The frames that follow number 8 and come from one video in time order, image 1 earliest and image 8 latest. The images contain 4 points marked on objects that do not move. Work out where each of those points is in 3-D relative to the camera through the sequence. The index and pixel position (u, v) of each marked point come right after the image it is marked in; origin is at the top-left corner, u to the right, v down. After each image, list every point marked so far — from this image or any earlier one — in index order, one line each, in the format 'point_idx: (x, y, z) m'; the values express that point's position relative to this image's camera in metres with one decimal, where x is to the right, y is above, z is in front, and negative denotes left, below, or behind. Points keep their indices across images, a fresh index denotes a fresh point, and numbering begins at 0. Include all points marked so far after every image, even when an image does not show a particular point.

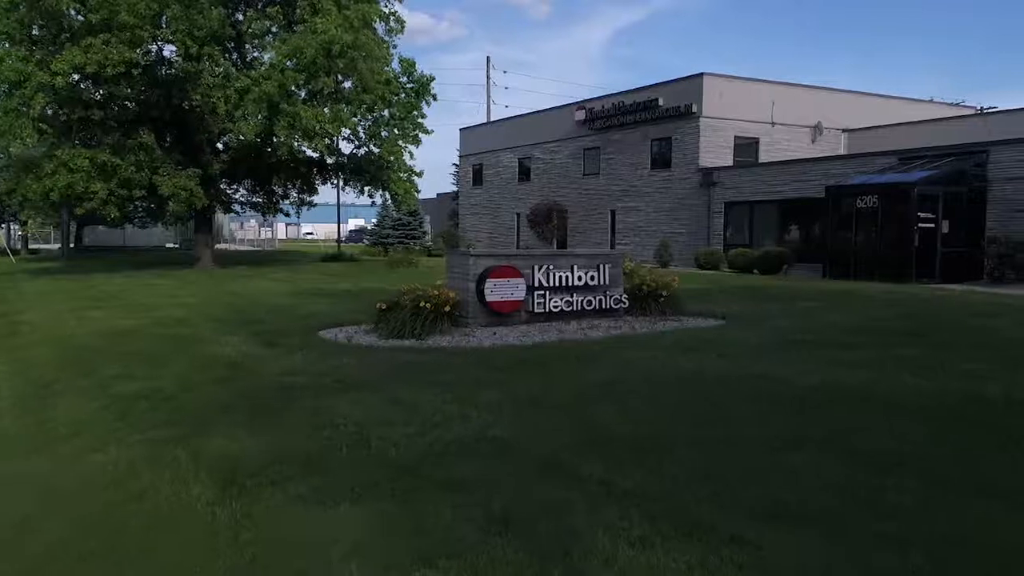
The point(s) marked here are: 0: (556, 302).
0: (+0.6, -0.2, +11.4) m
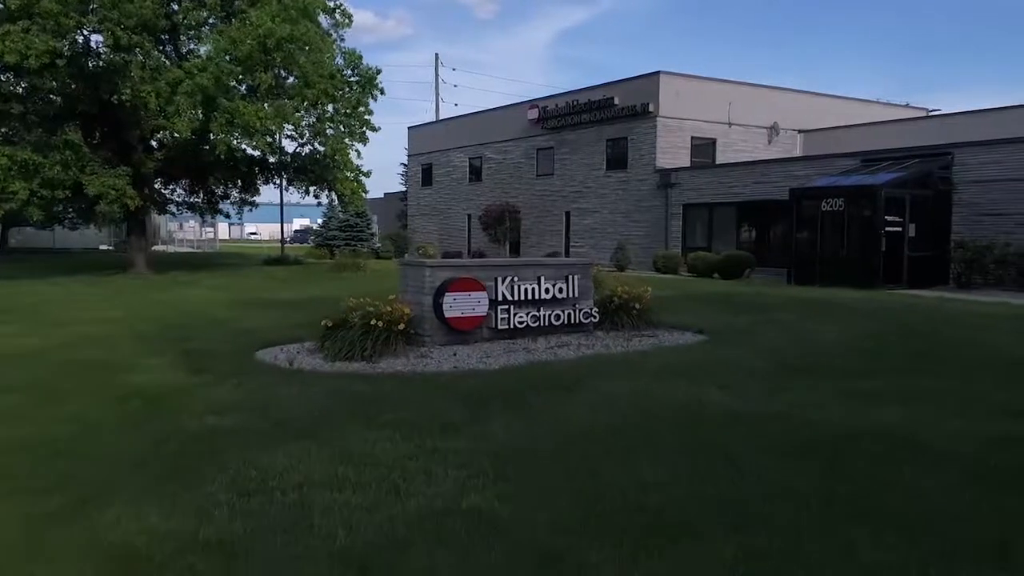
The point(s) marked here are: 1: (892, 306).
0: (+0.1, -0.3, +10.4) m
1: (+6.5, -0.3, +15.3) m
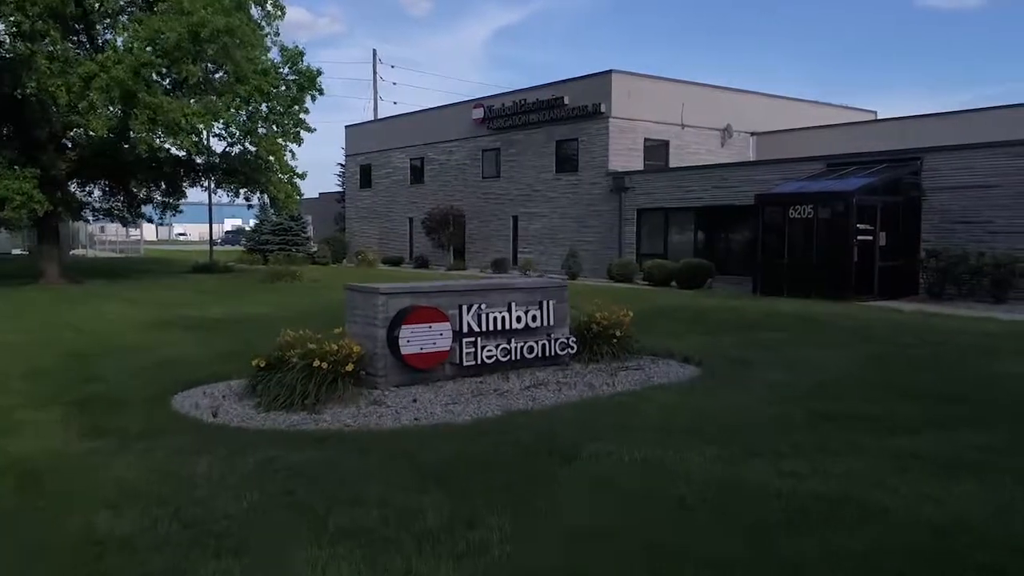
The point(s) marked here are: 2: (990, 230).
0: (-0.2, -0.6, +8.9) m
1: (+5.8, -0.5, +14.2) m
2: (+9.8, +1.2, +18.3) m
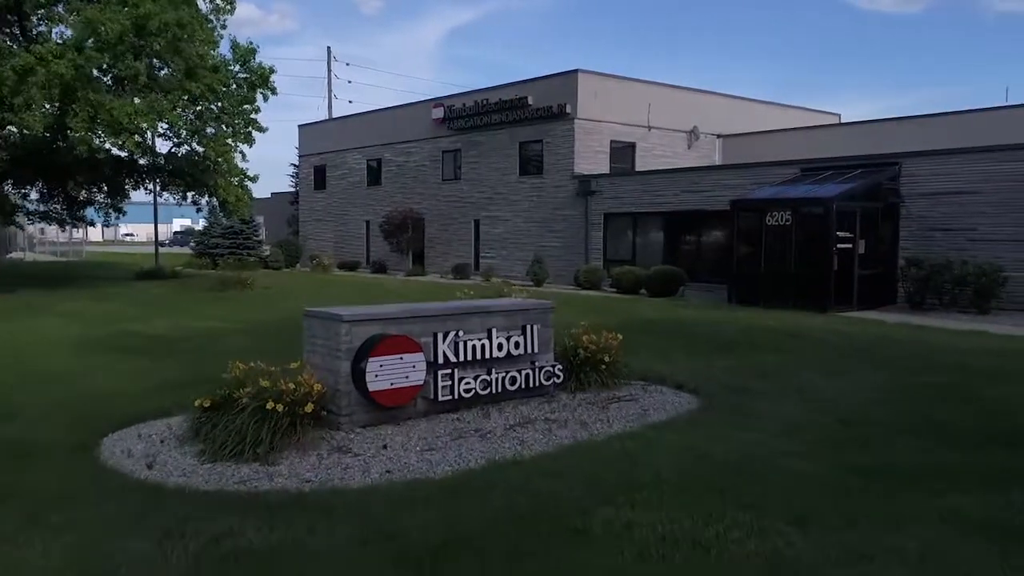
0: (-0.4, -0.8, +7.9) m
1: (+5.3, -0.7, +13.5) m
2: (+9.1, +1.0, +17.8) m
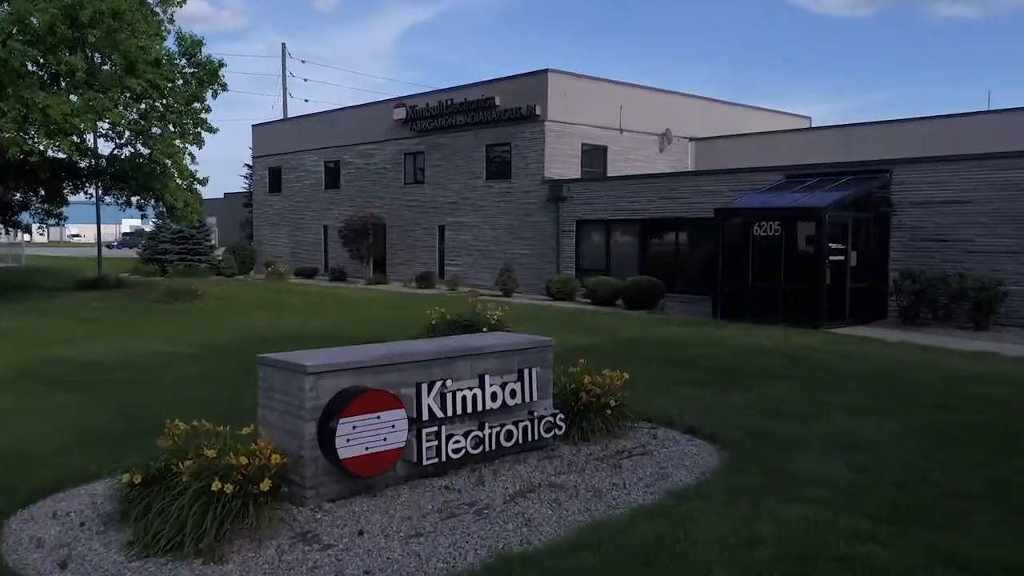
0: (-0.4, -1.1, +6.6) m
1: (+5.0, -1.0, +12.5) m
2: (+8.6, +0.7, +16.9) m
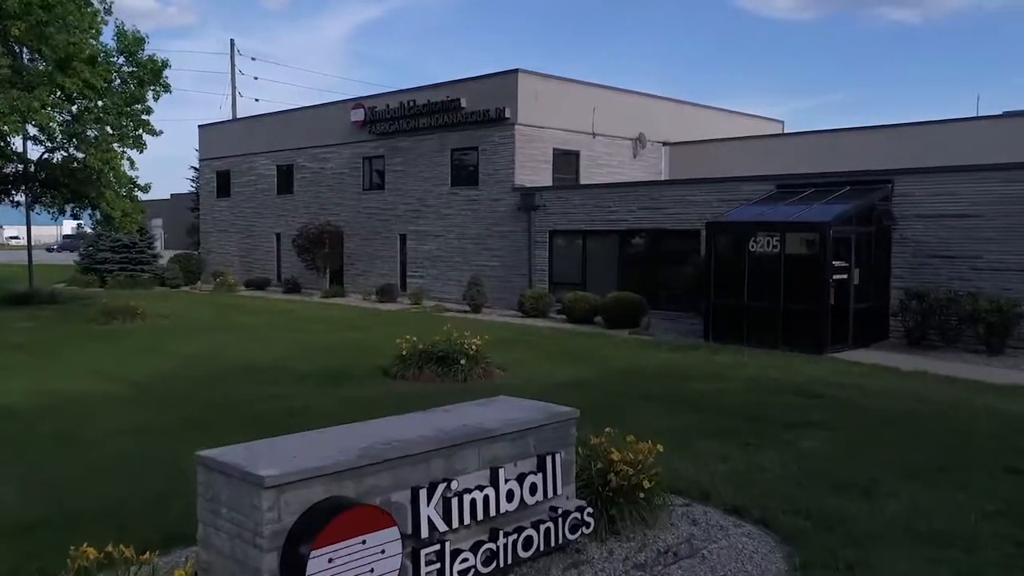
0: (-0.3, -1.5, +5.1) m
1: (+4.8, -1.4, +11.2) m
2: (+8.2, +0.4, +15.8) m
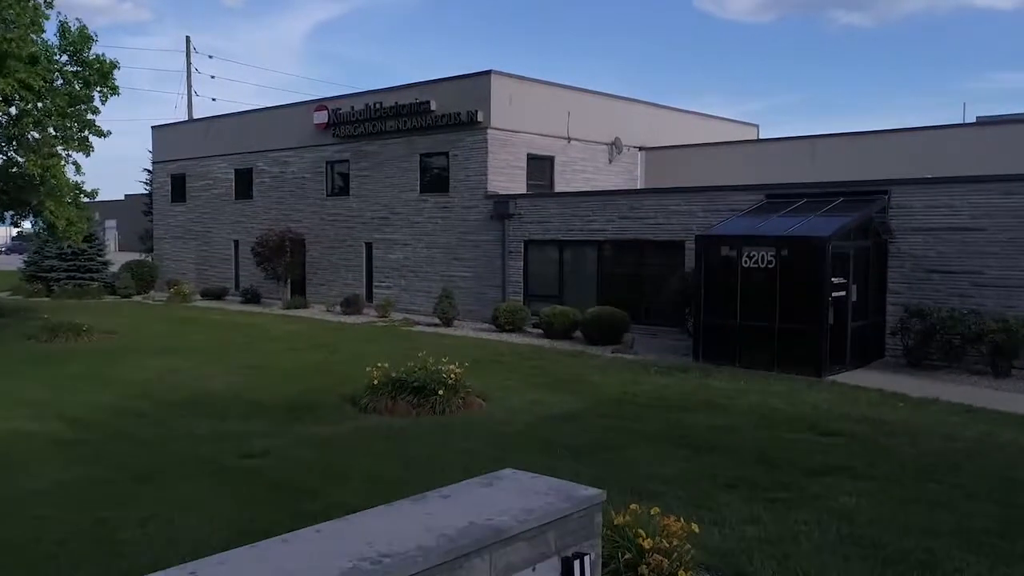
0: (-0.1, -1.8, +3.9) m
1: (+4.7, -1.7, +10.3) m
2: (+7.8, +0.1, +15.0) m
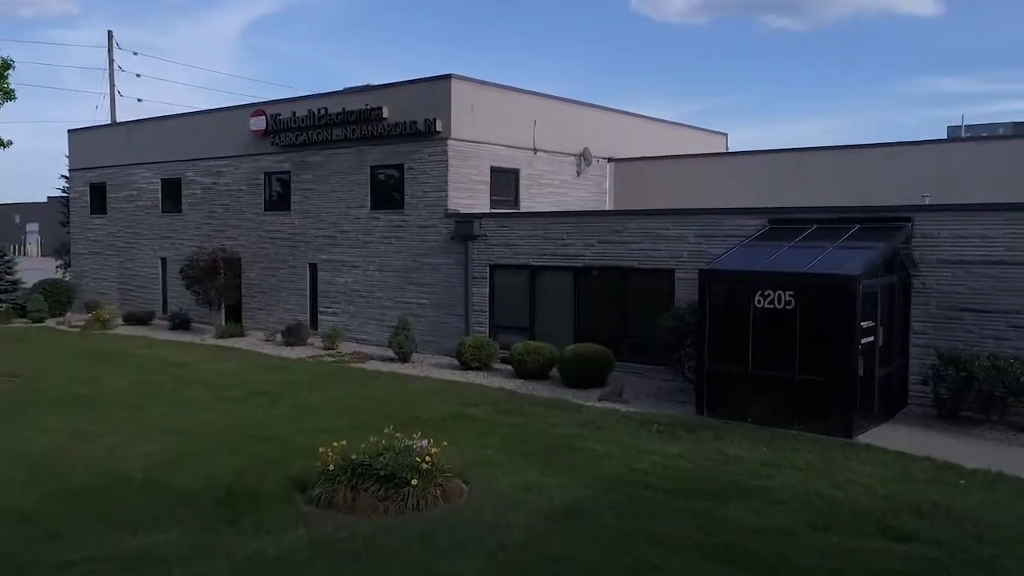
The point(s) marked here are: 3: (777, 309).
0: (+0.3, -2.5, +1.7) m
1: (+4.7, -2.3, +8.3) m
2: (+7.5, -0.5, +13.3) m
3: (+3.8, -0.3, +13.1) m
